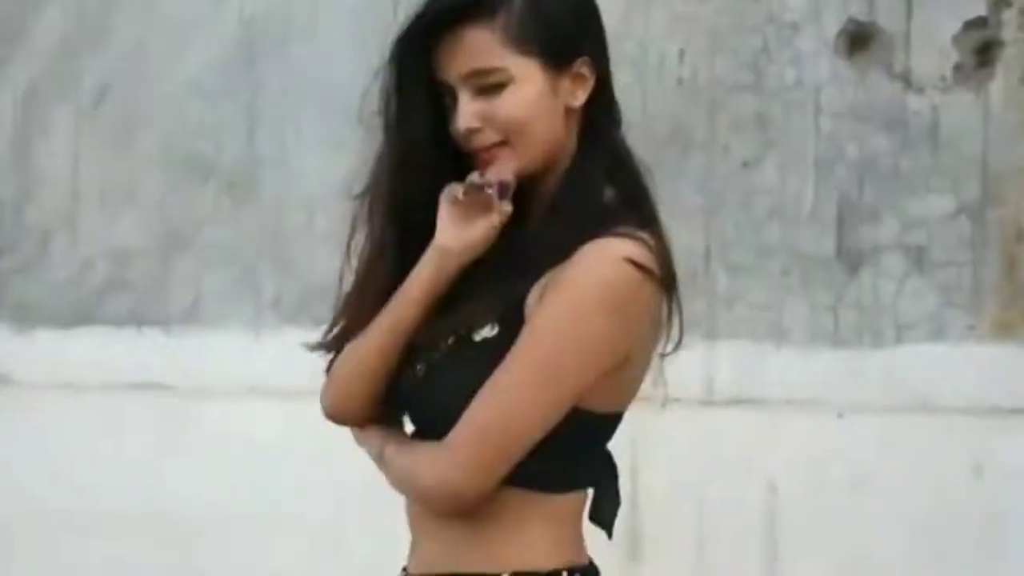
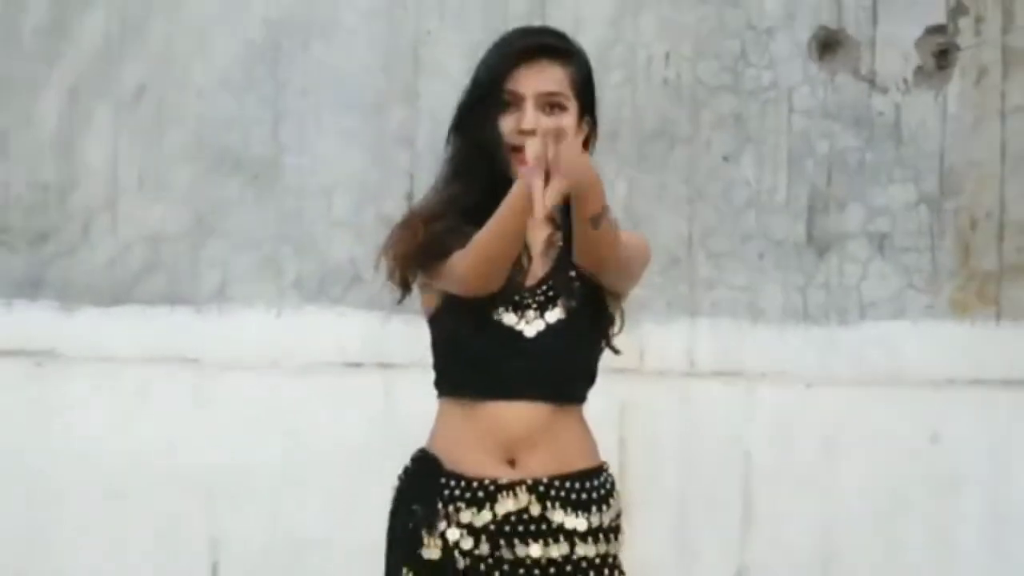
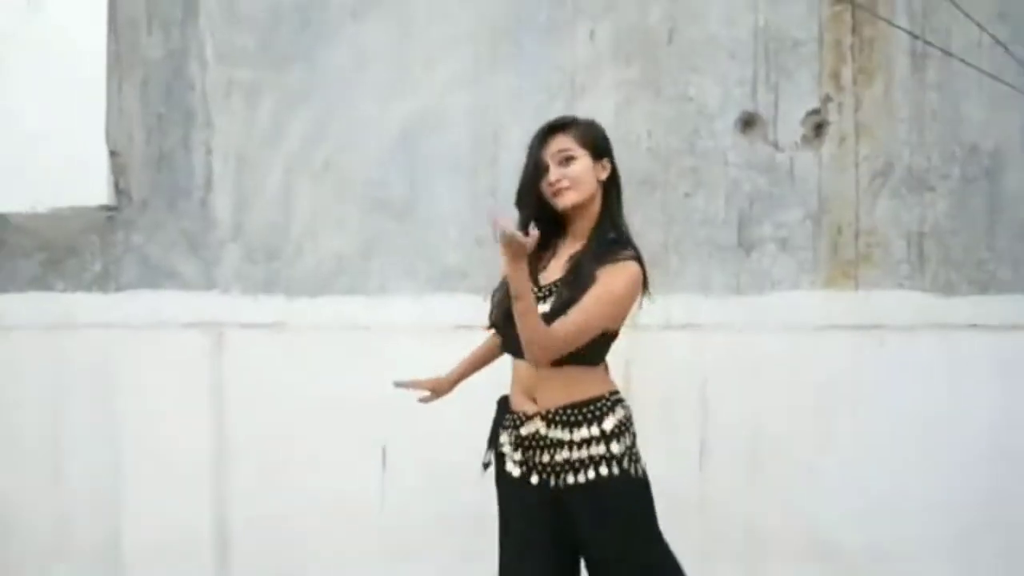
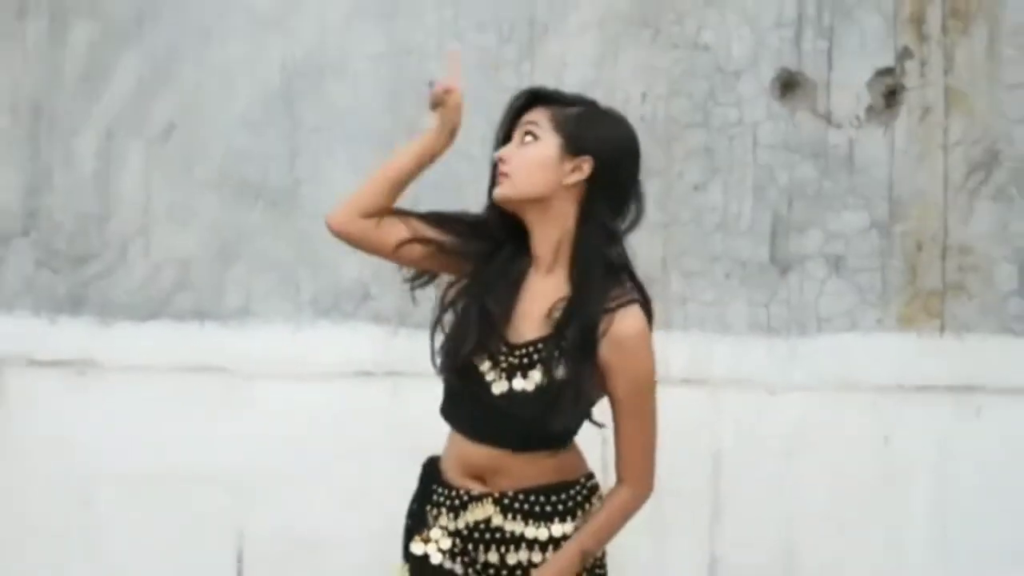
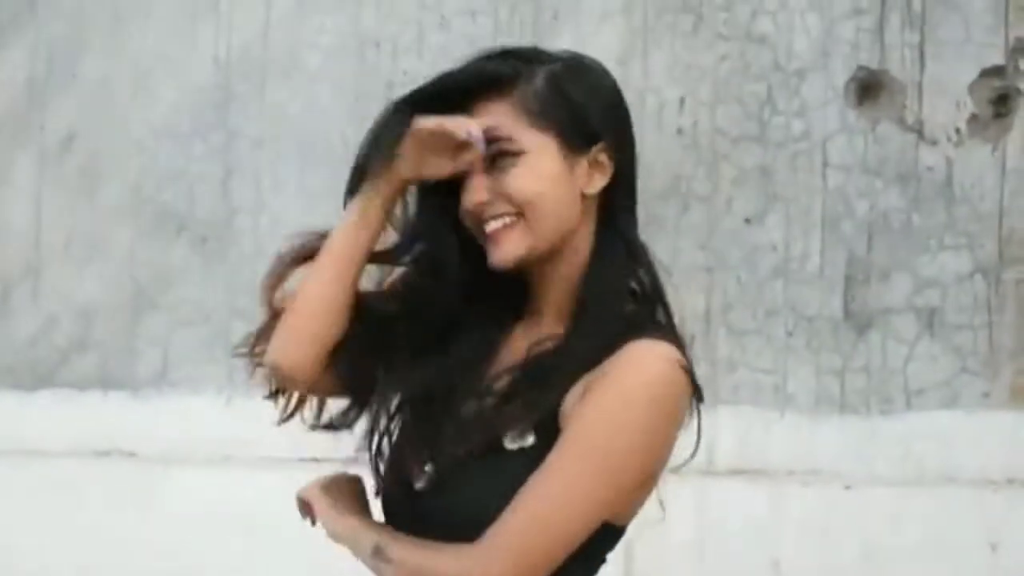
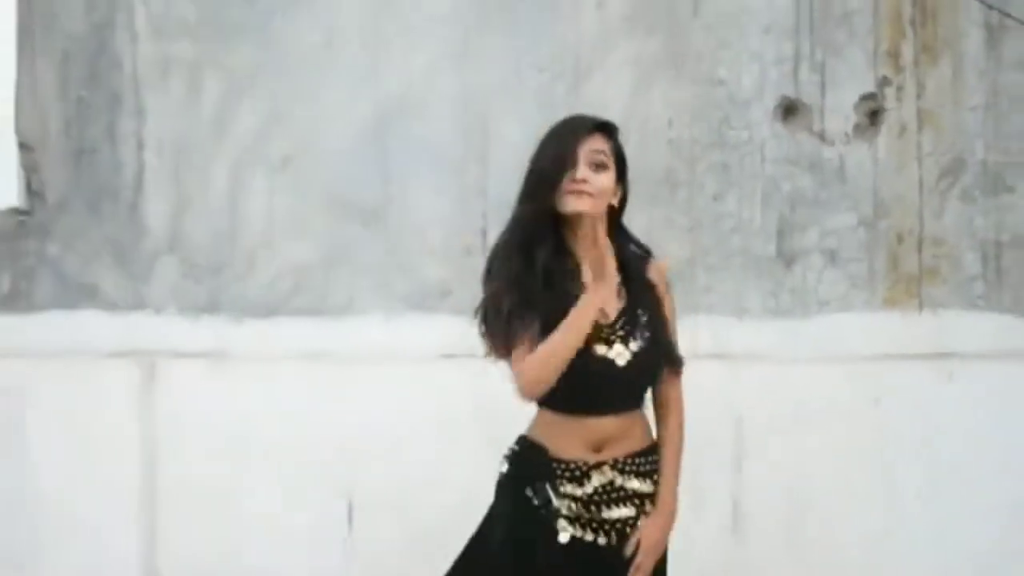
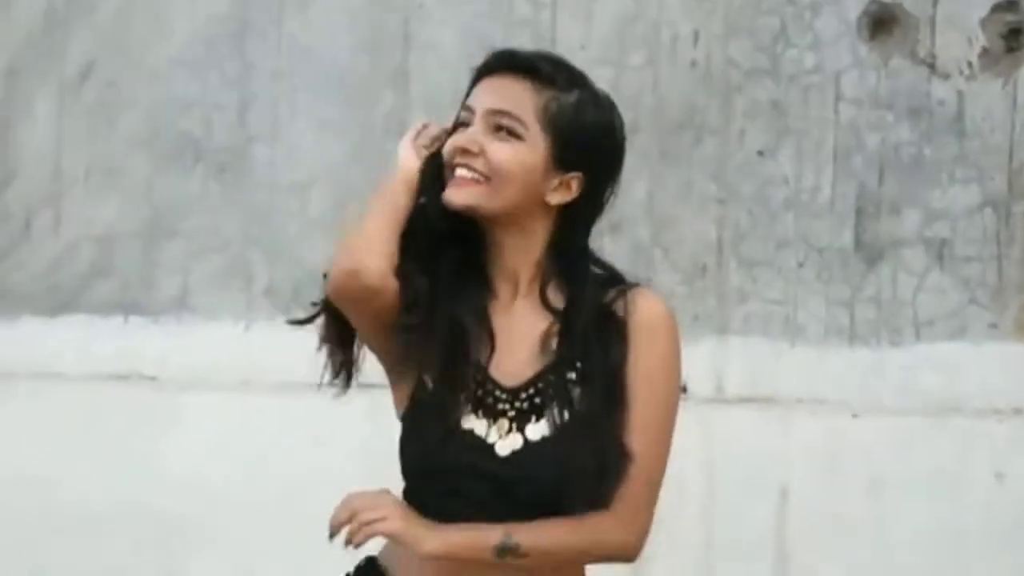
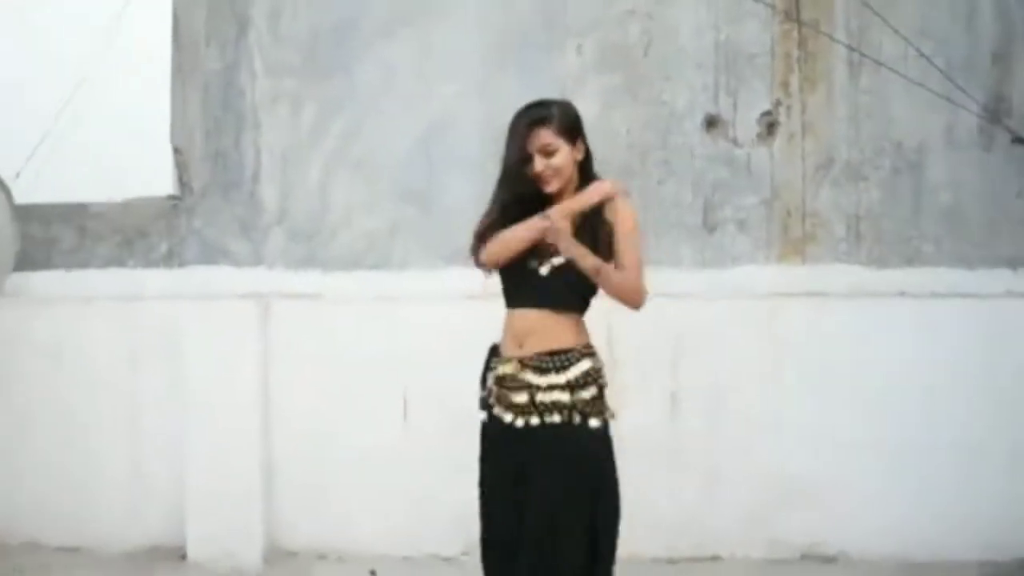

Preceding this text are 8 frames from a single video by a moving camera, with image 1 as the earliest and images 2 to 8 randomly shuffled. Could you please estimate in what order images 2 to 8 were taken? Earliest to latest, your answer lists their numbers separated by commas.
5, 7, 2, 4, 6, 3, 8
